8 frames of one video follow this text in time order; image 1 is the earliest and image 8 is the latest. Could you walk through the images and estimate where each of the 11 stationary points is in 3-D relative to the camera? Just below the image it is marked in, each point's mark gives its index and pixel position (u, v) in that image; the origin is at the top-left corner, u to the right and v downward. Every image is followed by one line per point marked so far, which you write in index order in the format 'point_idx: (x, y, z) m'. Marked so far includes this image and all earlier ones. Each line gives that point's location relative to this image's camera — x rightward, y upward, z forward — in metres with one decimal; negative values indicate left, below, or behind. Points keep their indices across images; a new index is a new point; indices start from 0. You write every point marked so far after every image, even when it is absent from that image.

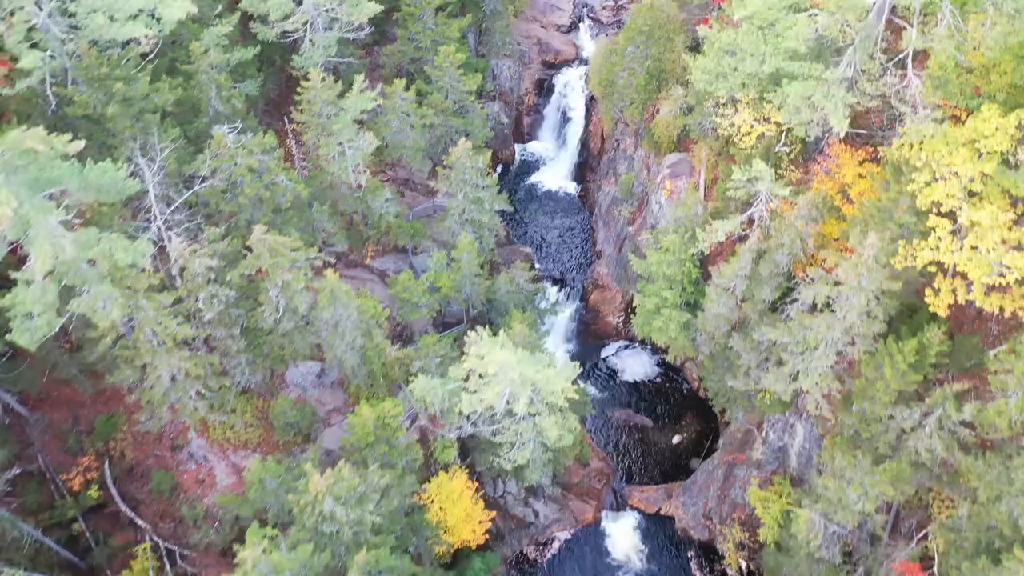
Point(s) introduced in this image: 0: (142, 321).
0: (-8.8, -0.7, +19.0) m
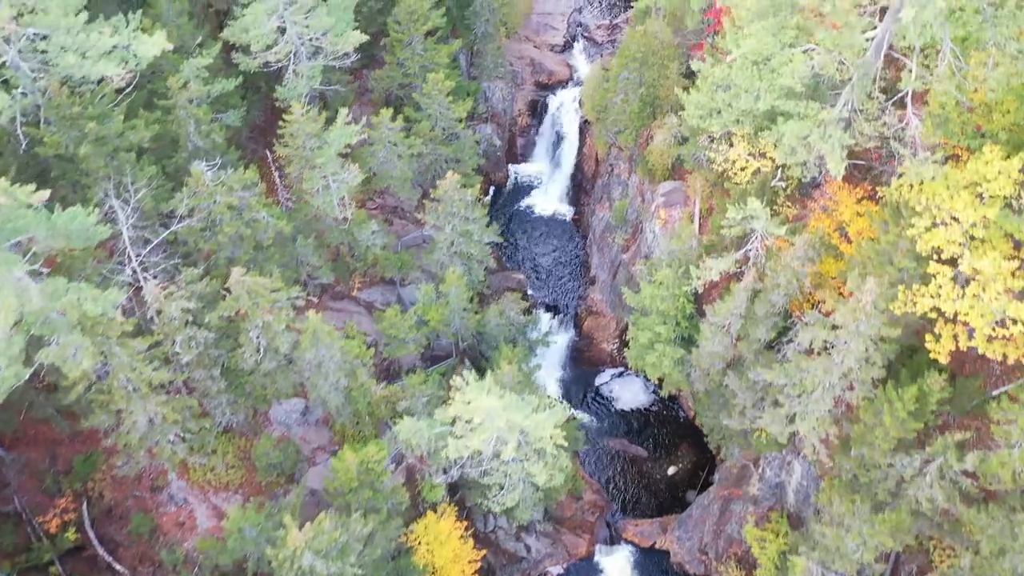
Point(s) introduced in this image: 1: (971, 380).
0: (-9.1, -1.8, +18.3) m
1: (+11.0, -2.1, +19.0) m
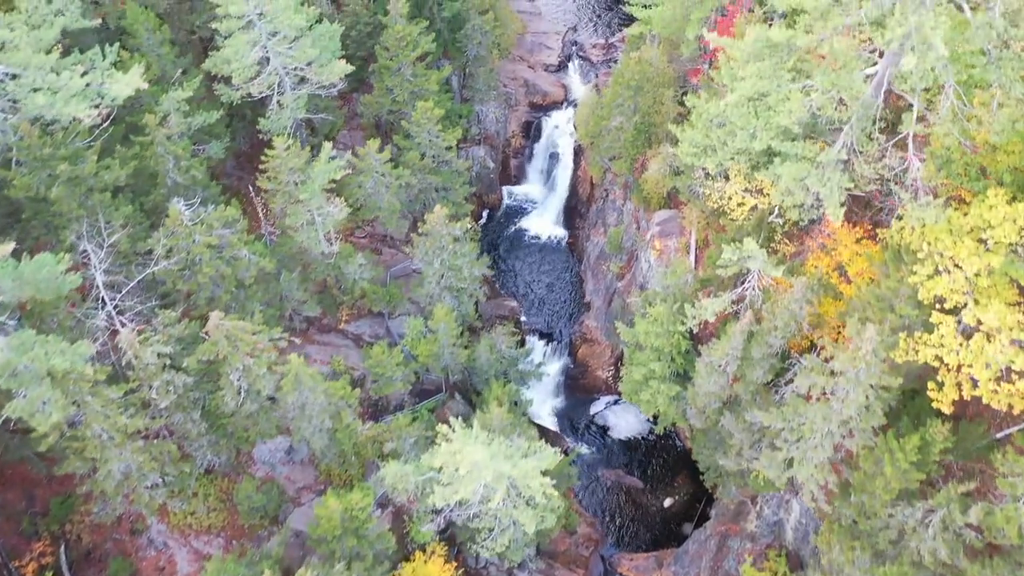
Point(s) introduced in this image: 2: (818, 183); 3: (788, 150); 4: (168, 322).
0: (-9.4, -2.9, +17.7) m
1: (+10.7, -3.2, +18.4) m
2: (+6.6, +2.3, +17.3) m
3: (+6.2, +3.1, +17.9) m
4: (-8.4, -0.8, +19.3) m
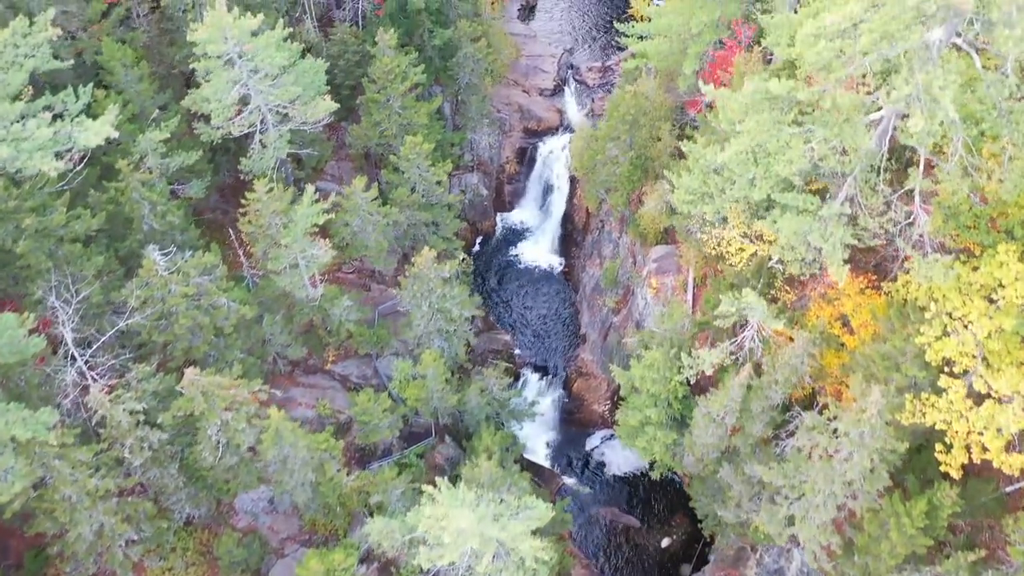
0: (-9.7, -4.1, +16.9) m
1: (+10.4, -4.4, +17.5) m
2: (+6.3, +1.0, +16.4) m
3: (+5.9, +1.8, +17.1) m
4: (-8.6, -2.1, +18.5) m
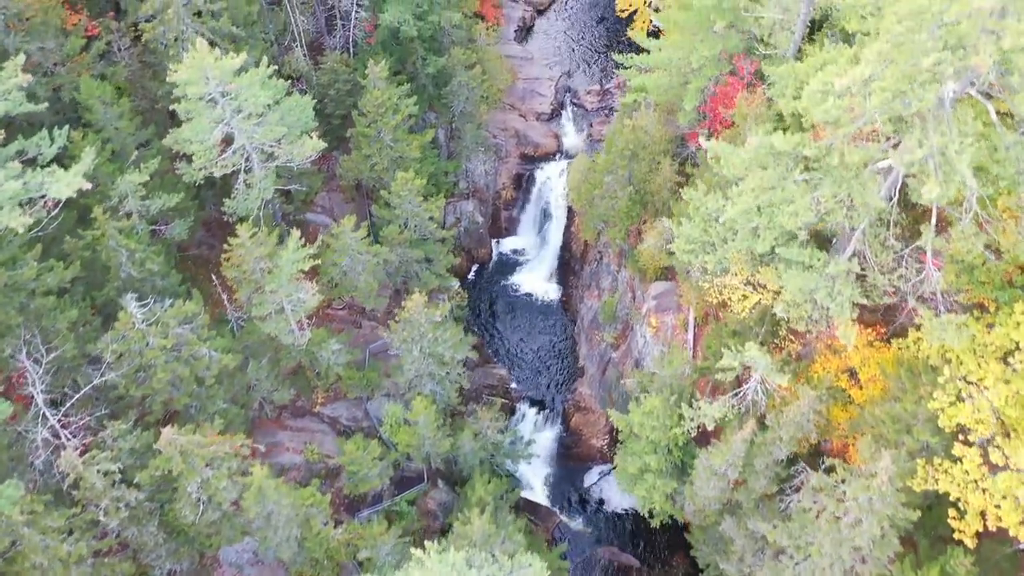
0: (-9.9, -5.3, +16.1) m
1: (+10.2, -5.6, +16.7) m
2: (+6.2, -0.2, +15.6) m
3: (+5.7, +0.6, +16.3) m
4: (-8.8, -3.3, +17.7) m
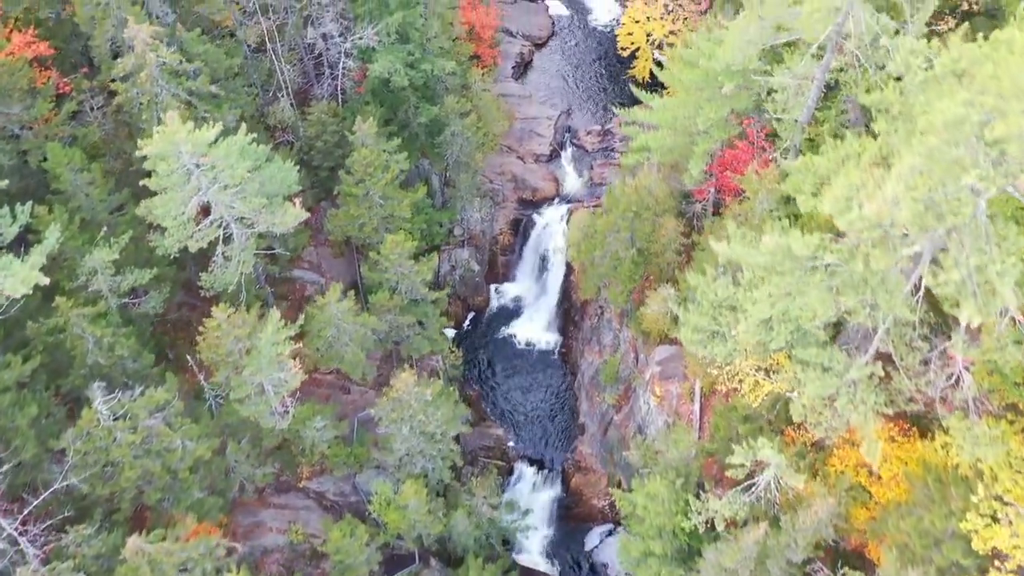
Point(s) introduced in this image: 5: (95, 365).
0: (-10.0, -7.3, +14.8) m
1: (+10.1, -7.5, +15.4) m
2: (+6.0, -2.1, +14.3) m
3: (+5.6, -1.3, +15.0) m
4: (-8.9, -5.2, +16.4) m
5: (-9.5, -1.8, +18.1) m
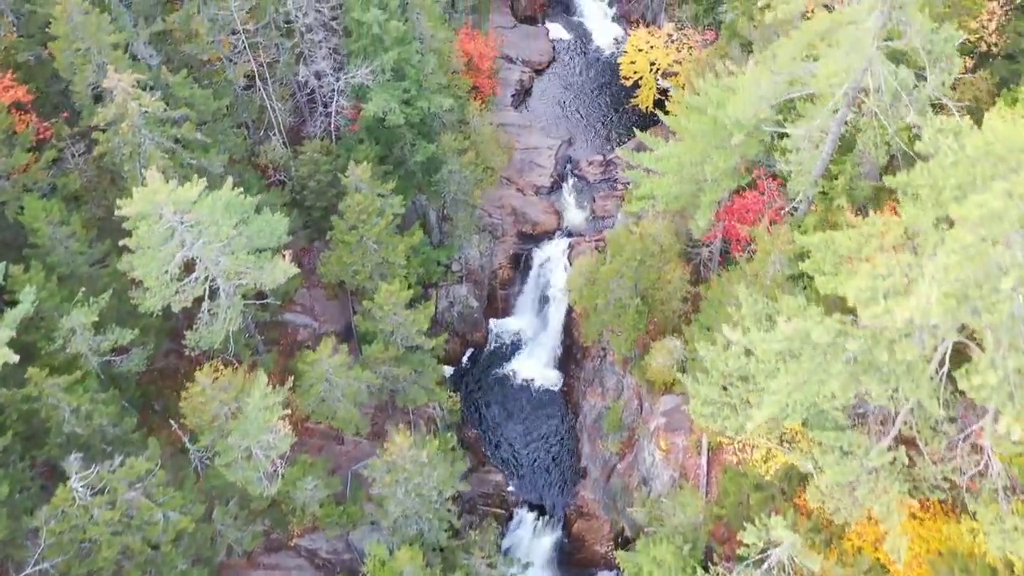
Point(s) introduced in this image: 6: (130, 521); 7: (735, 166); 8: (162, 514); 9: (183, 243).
0: (-10.0, -8.7, +13.9) m
1: (+10.1, -8.9, +14.4) m
2: (+6.0, -3.5, +13.4) m
3: (+5.6, -2.7, +14.1) m
4: (-8.9, -6.6, +15.5) m
5: (-9.5, -3.2, +17.2) m
6: (-8.1, -4.9, +16.8) m
7: (+5.5, +3.0, +19.6) m
8: (-7.6, -5.0, +17.4) m
9: (-7.4, +1.0, +17.8) m
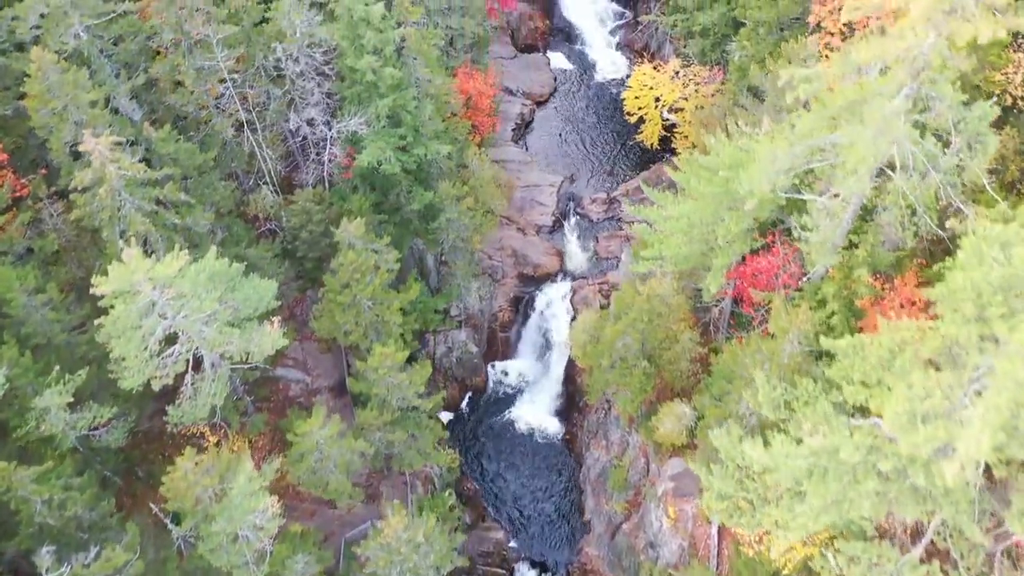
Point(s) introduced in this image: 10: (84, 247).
0: (-10.0, -10.3, +12.8) m
1: (+10.1, -10.5, +13.4) m
2: (+6.0, -5.1, +12.4) m
3: (+5.6, -4.3, +13.0) m
4: (-8.9, -8.3, +14.5) m
5: (-9.5, -4.8, +16.1) m
6: (-8.0, -6.6, +15.8) m
7: (+5.5, +1.4, +18.5) m
8: (-7.6, -6.6, +16.3) m
9: (-7.4, -0.7, +16.8) m
10: (-10.7, +0.9, +20.0) m
